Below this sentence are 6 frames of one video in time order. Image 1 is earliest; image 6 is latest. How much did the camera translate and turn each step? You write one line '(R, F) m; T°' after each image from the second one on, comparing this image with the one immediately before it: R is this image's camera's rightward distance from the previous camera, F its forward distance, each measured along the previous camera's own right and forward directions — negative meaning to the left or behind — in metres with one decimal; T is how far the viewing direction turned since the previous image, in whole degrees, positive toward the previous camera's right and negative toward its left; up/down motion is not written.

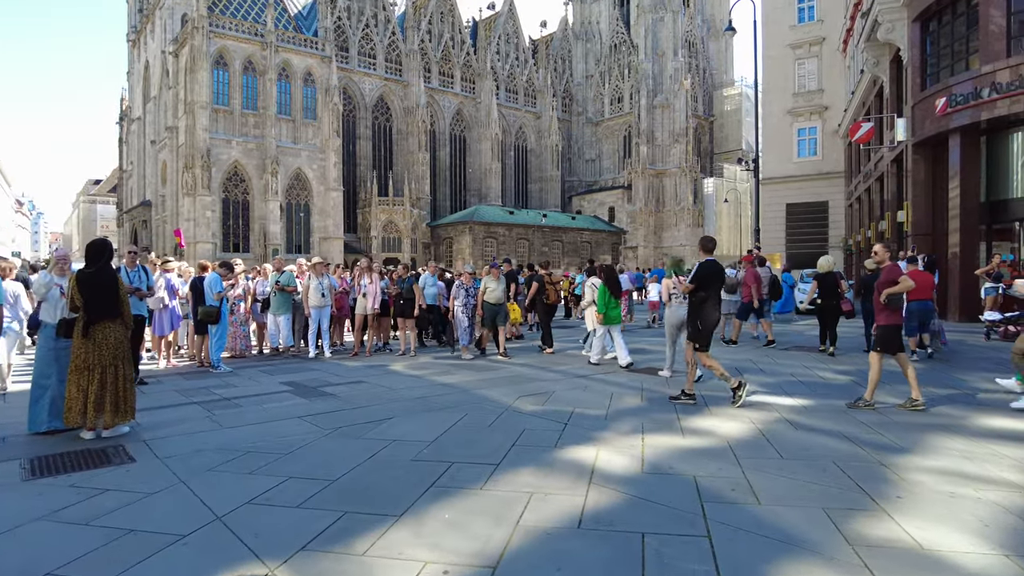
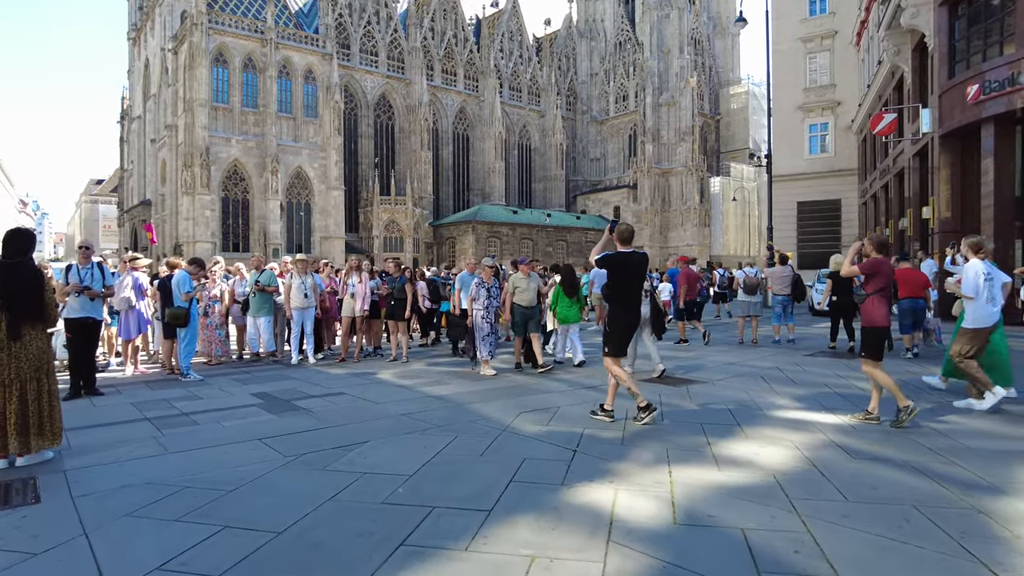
(0.0, +1.0) m; 0°
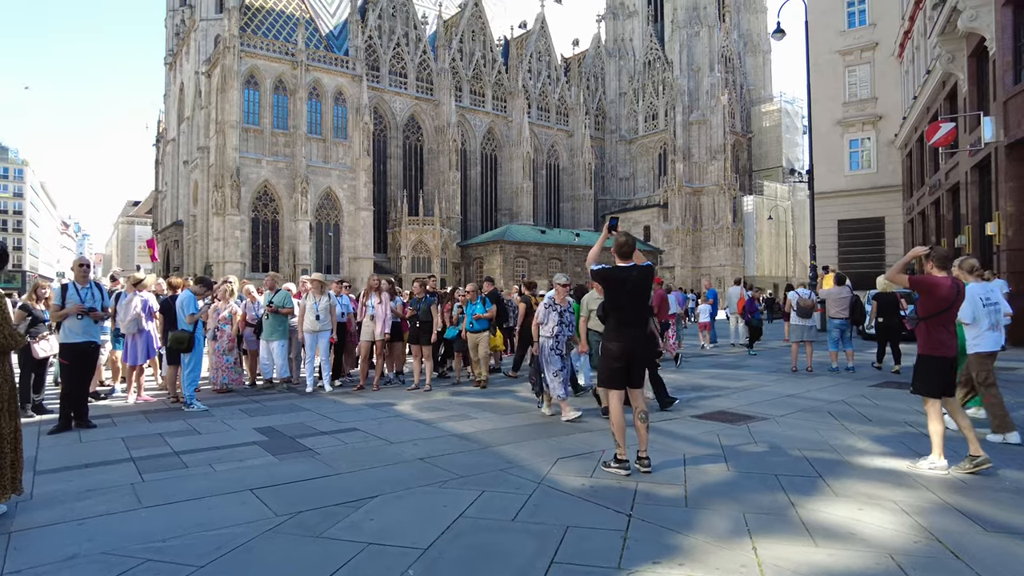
(-0.1, +0.9) m; -2°
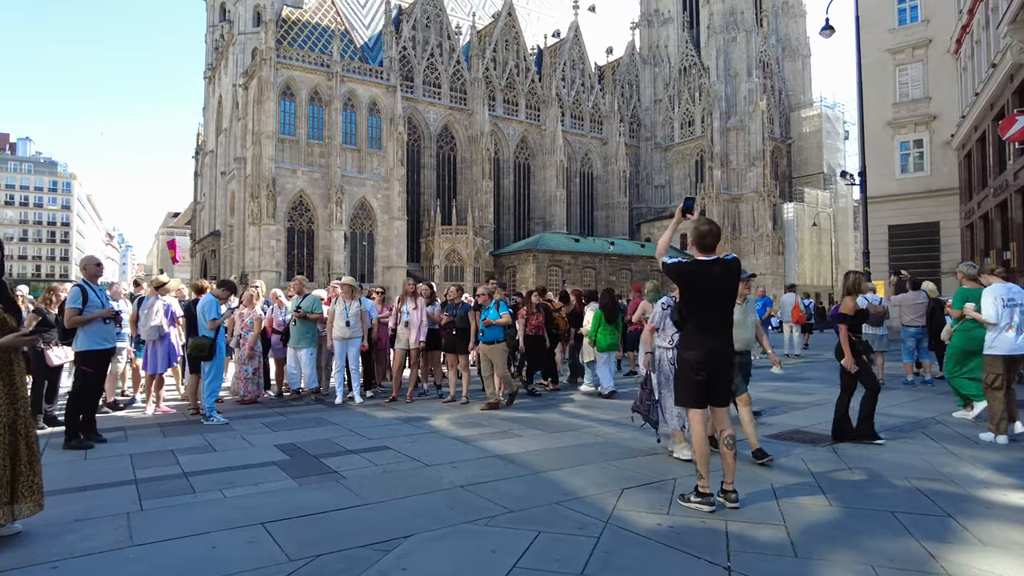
(-0.2, +0.8) m; -3°
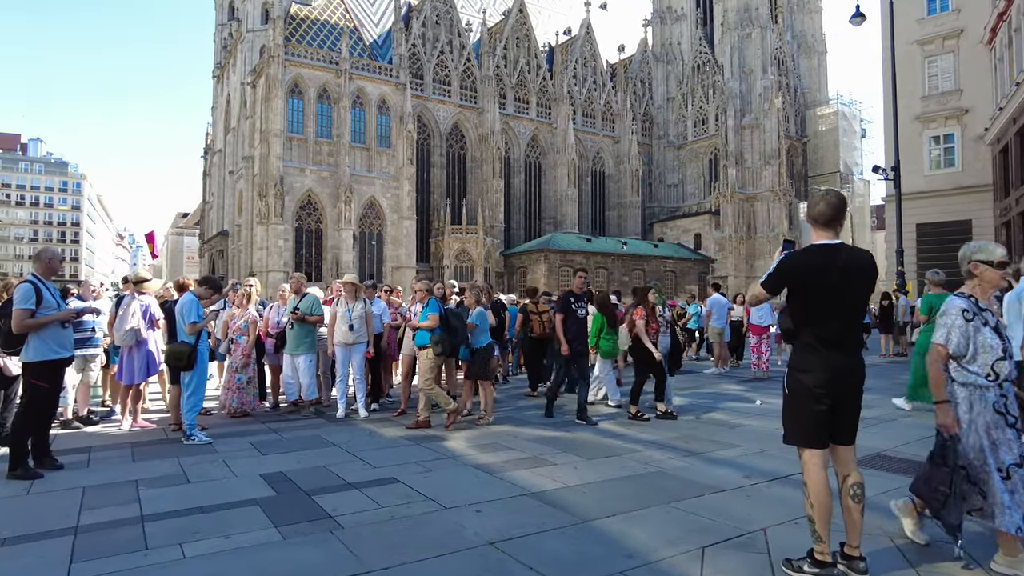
(-0.2, +1.1) m; -1°
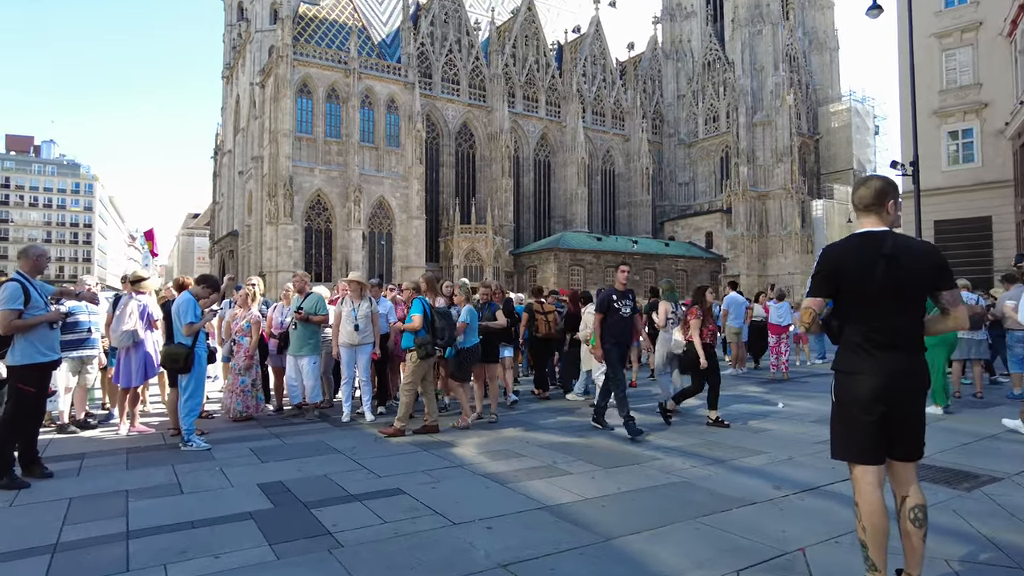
(0.0, +0.3) m; -1°
